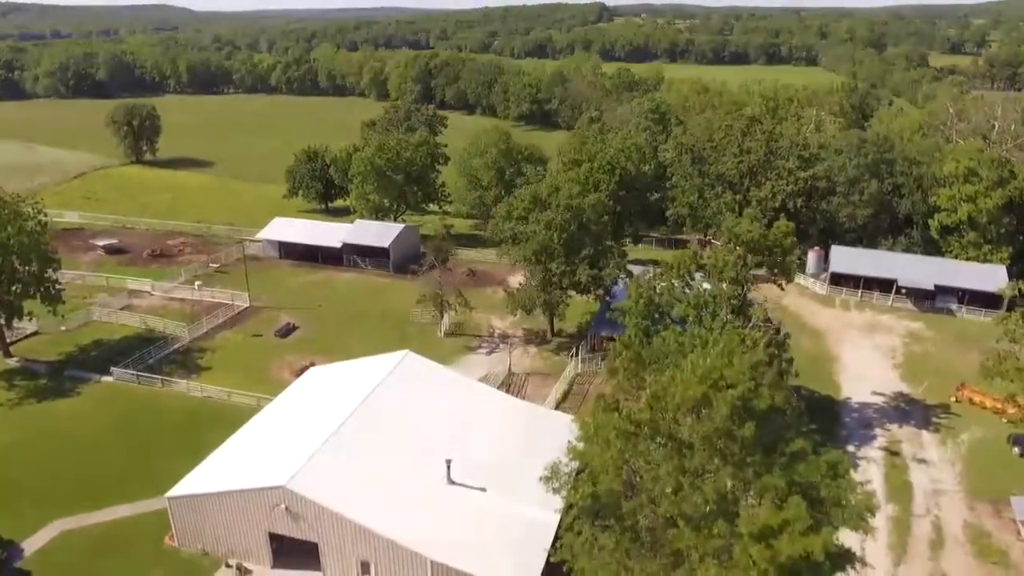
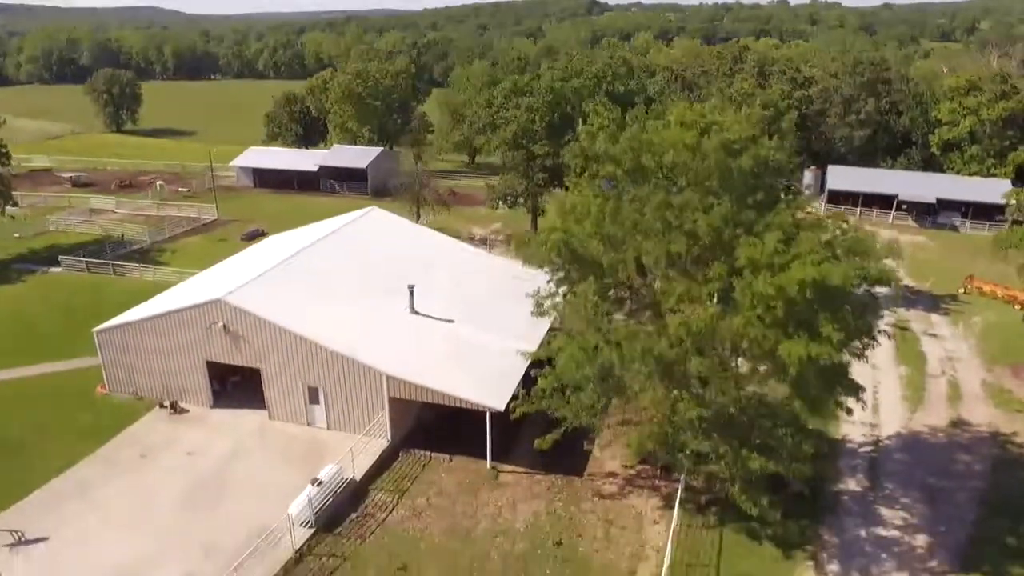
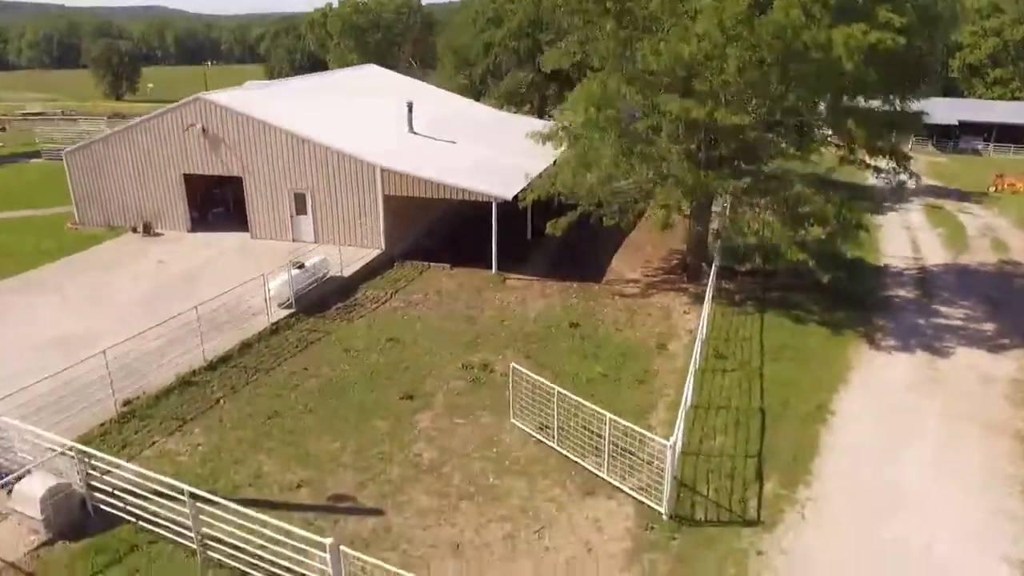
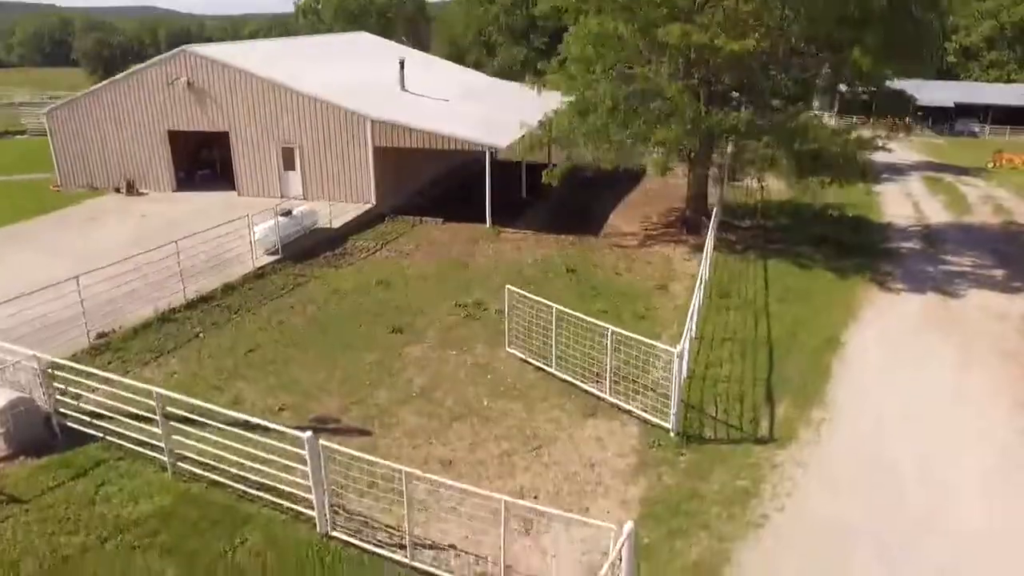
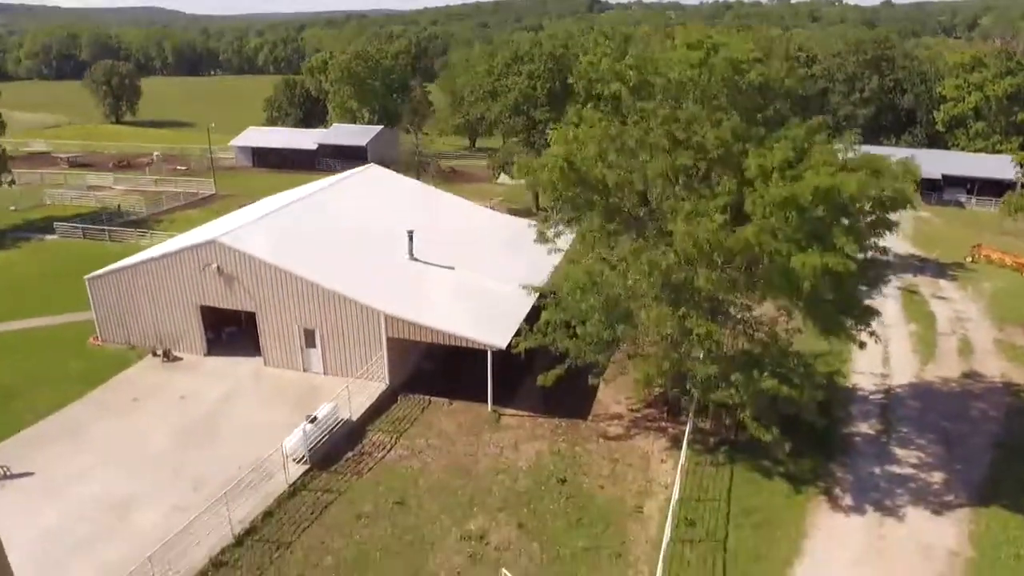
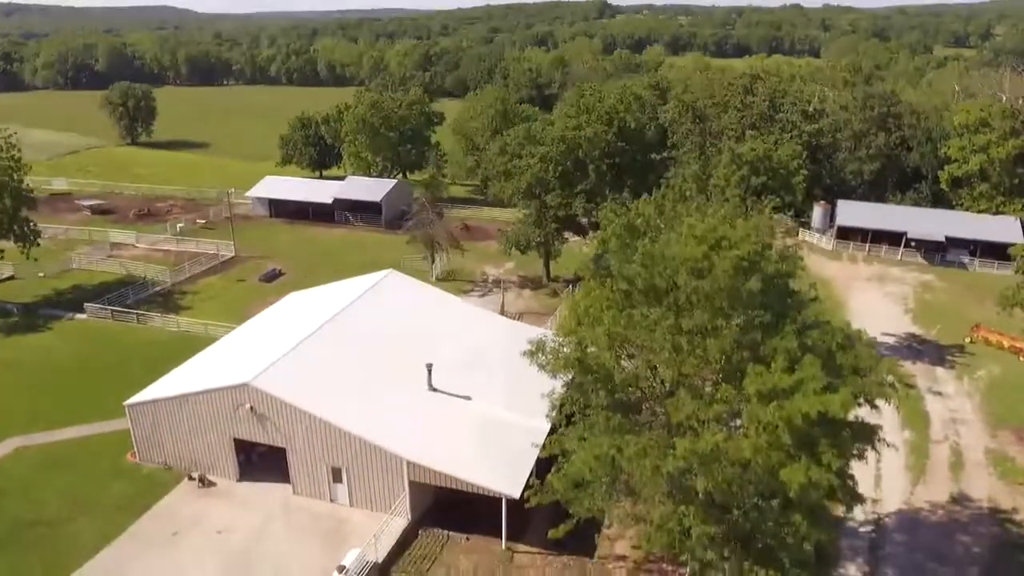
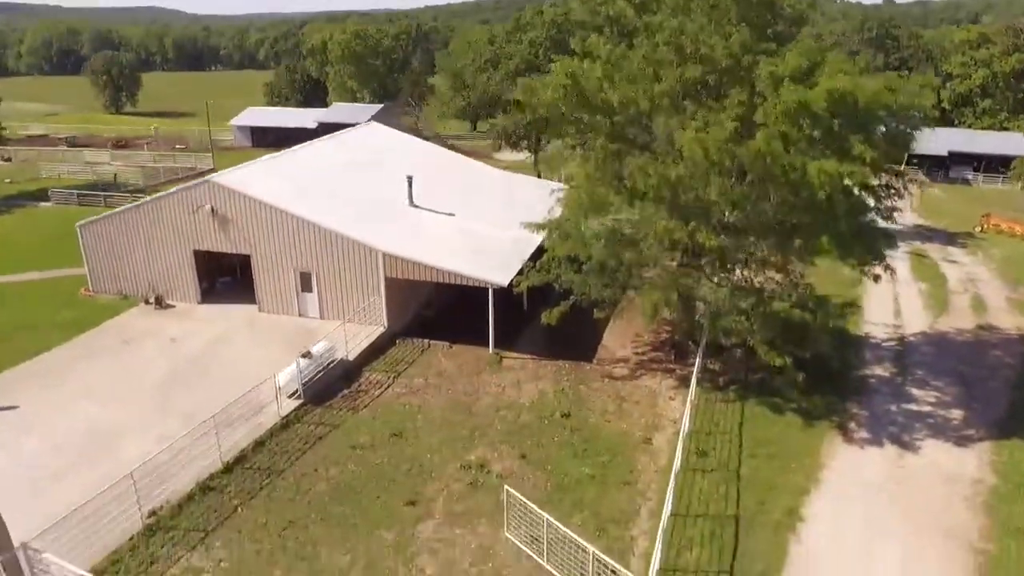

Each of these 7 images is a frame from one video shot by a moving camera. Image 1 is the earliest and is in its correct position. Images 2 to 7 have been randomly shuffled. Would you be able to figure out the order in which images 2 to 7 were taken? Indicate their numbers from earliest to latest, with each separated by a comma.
6, 2, 5, 7, 3, 4
